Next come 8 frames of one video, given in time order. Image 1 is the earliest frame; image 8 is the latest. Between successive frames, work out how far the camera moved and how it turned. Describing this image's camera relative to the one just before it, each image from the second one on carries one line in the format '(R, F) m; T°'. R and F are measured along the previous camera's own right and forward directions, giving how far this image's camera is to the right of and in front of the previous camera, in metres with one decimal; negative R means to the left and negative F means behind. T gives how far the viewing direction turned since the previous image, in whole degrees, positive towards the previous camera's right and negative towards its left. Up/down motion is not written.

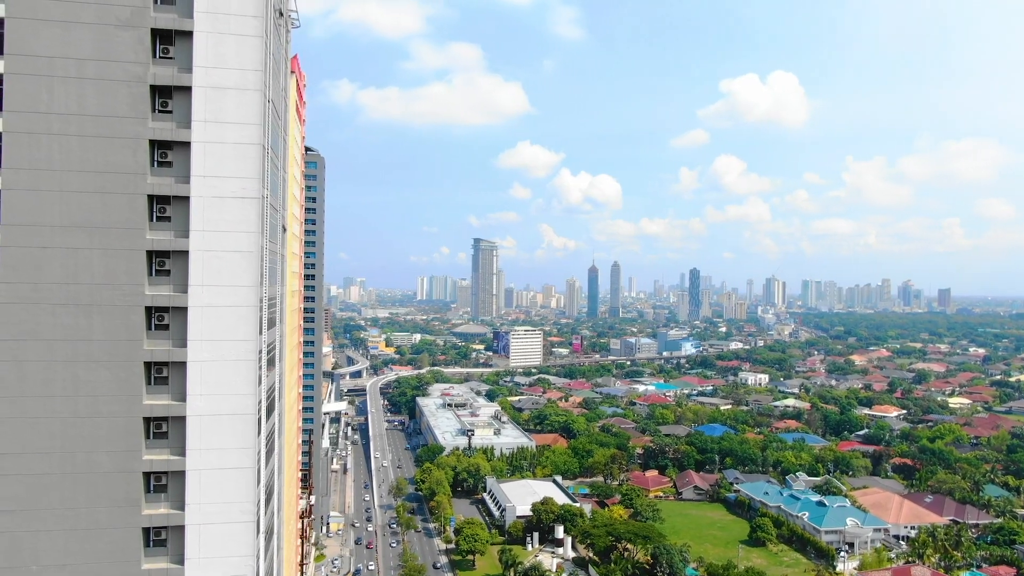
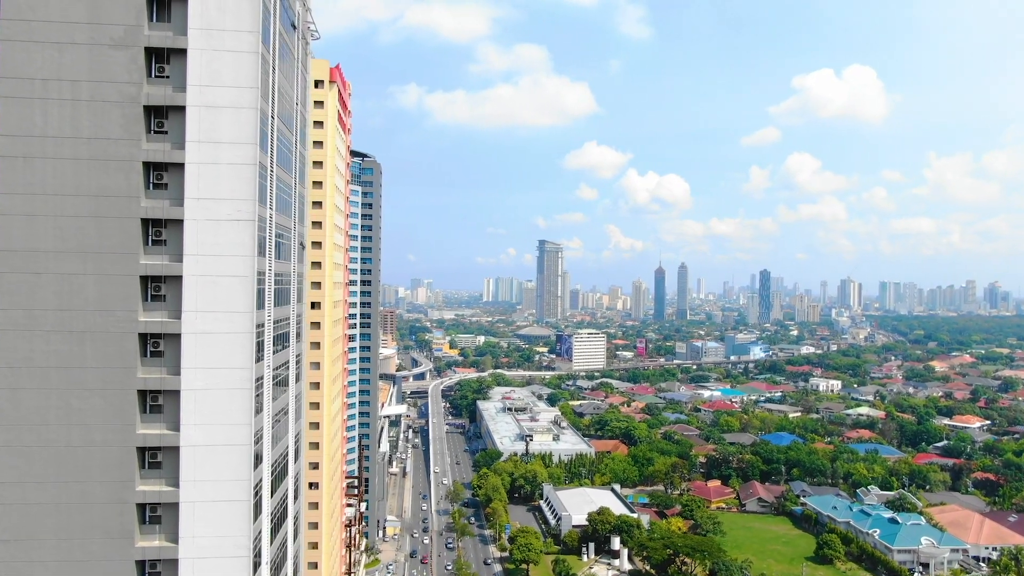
(+1.6, +1.5) m; -5°
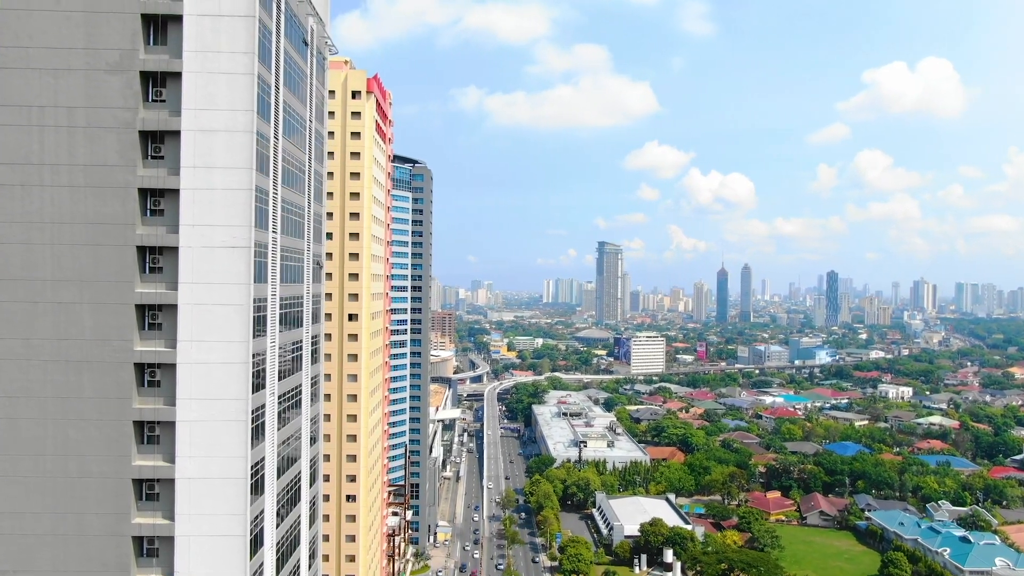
(+1.5, +1.2) m; -4°
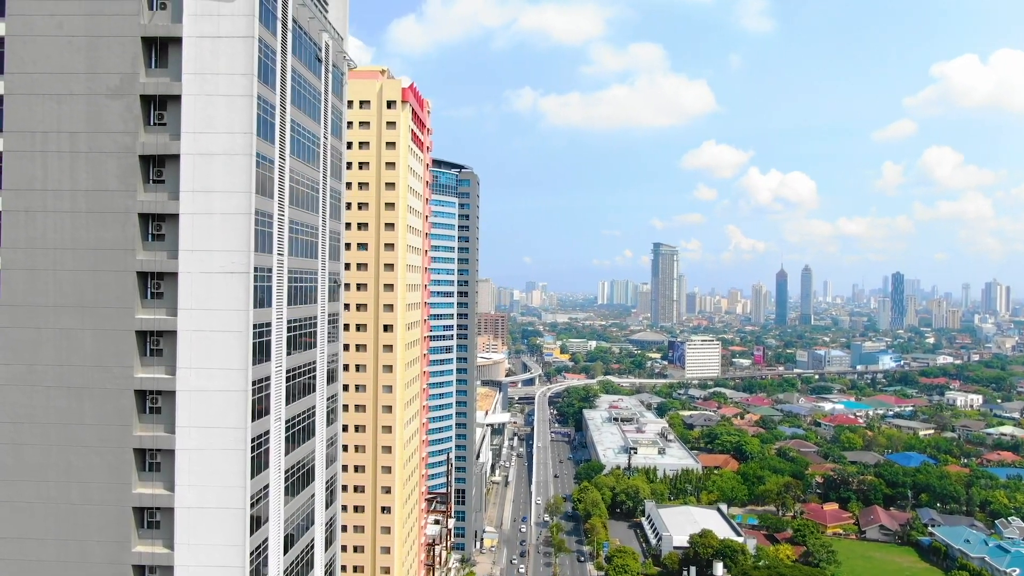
(+1.3, +0.9) m; -4°
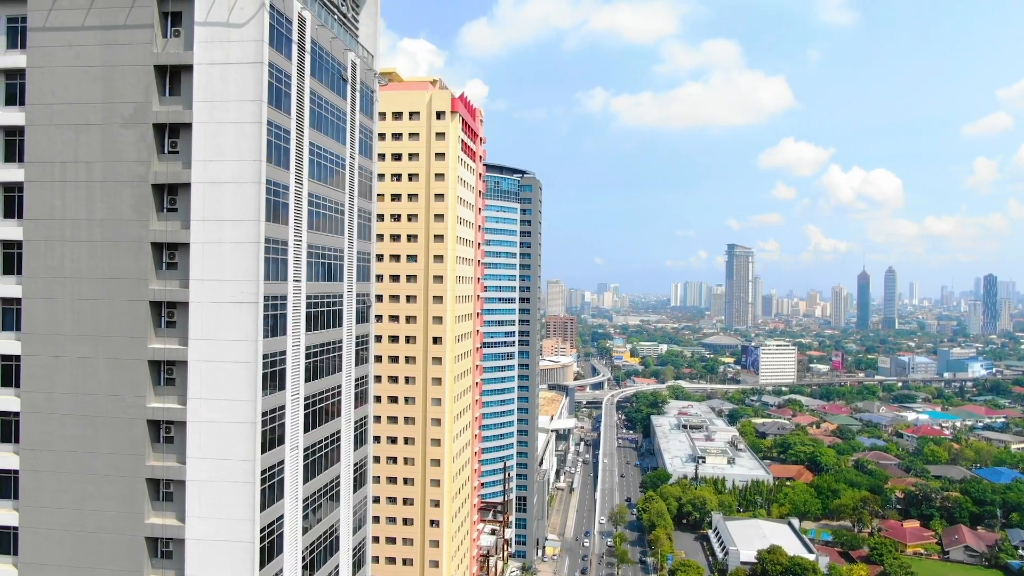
(+1.4, +1.0) m; -5°
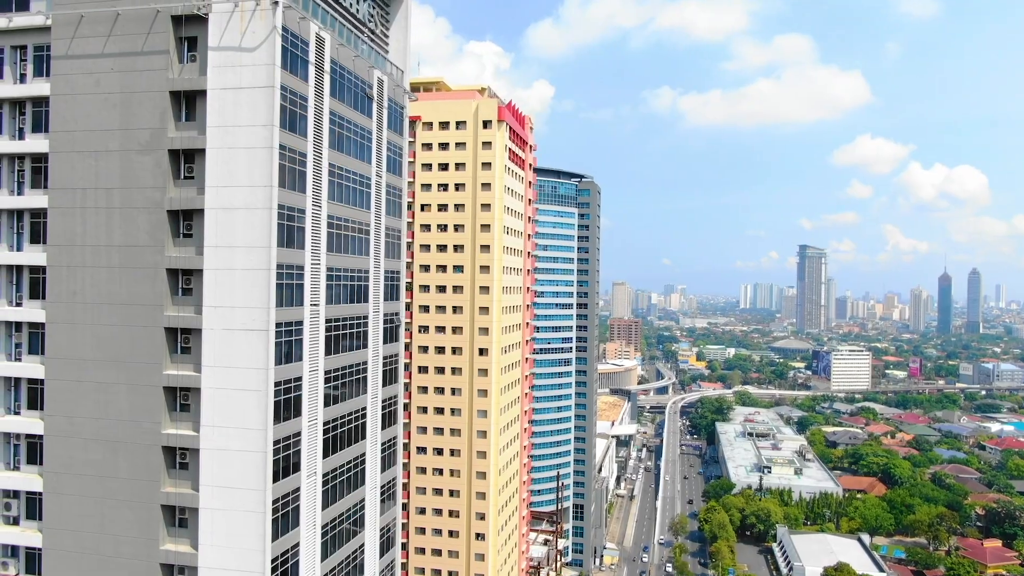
(+1.2, +0.8) m; -5°
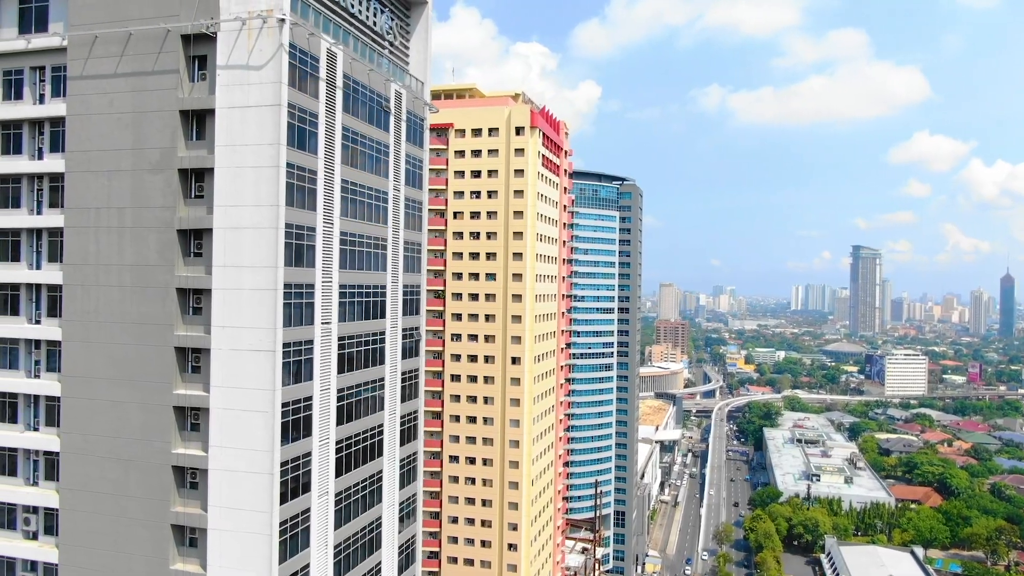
(+0.9, +0.6) m; -3°
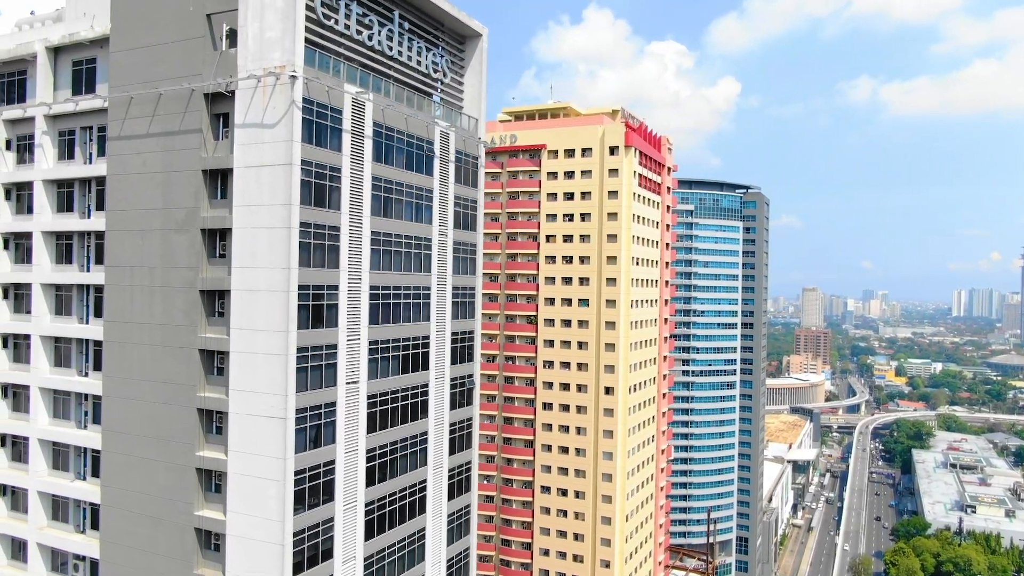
(+2.6, +1.8) m; -10°
